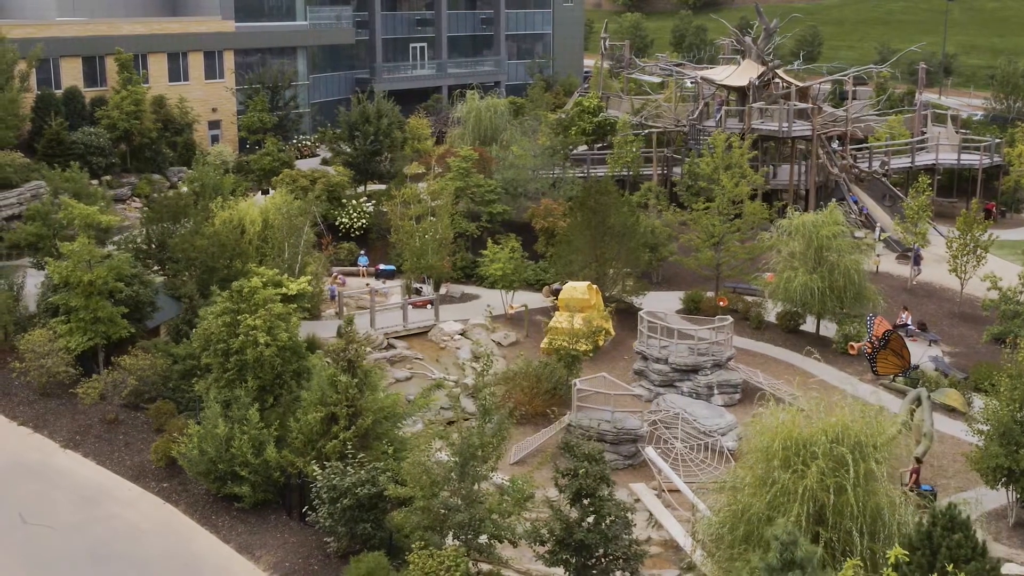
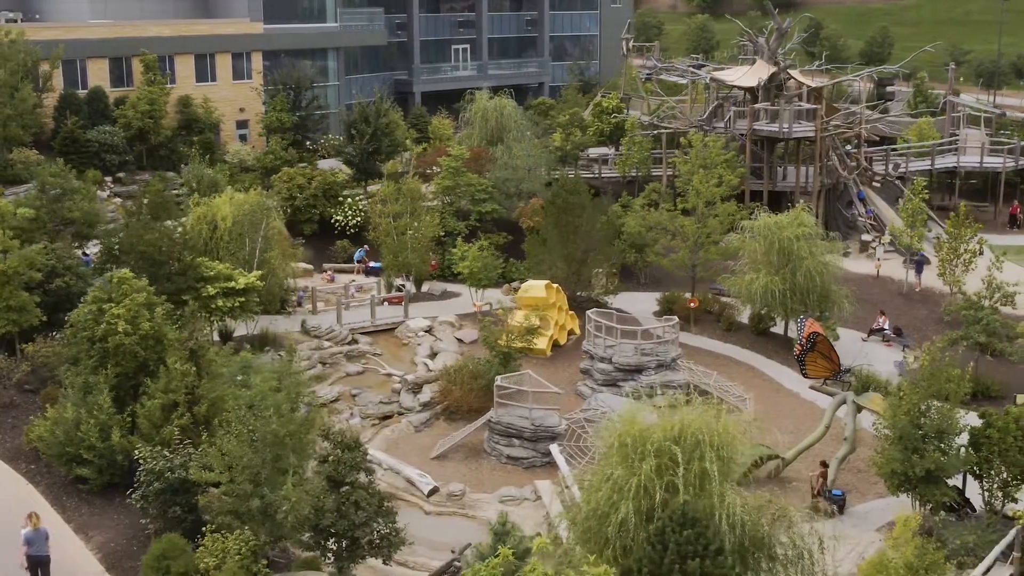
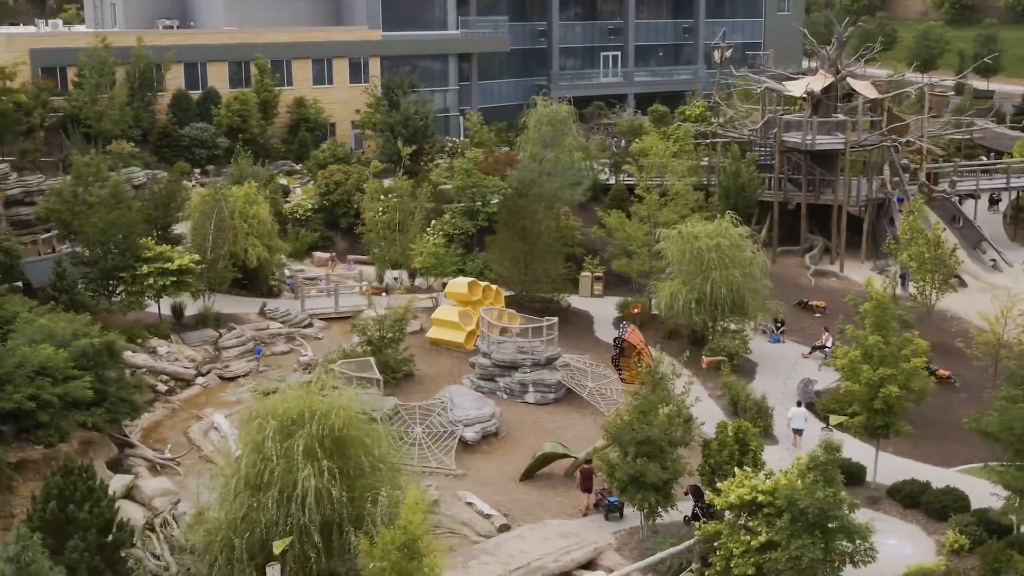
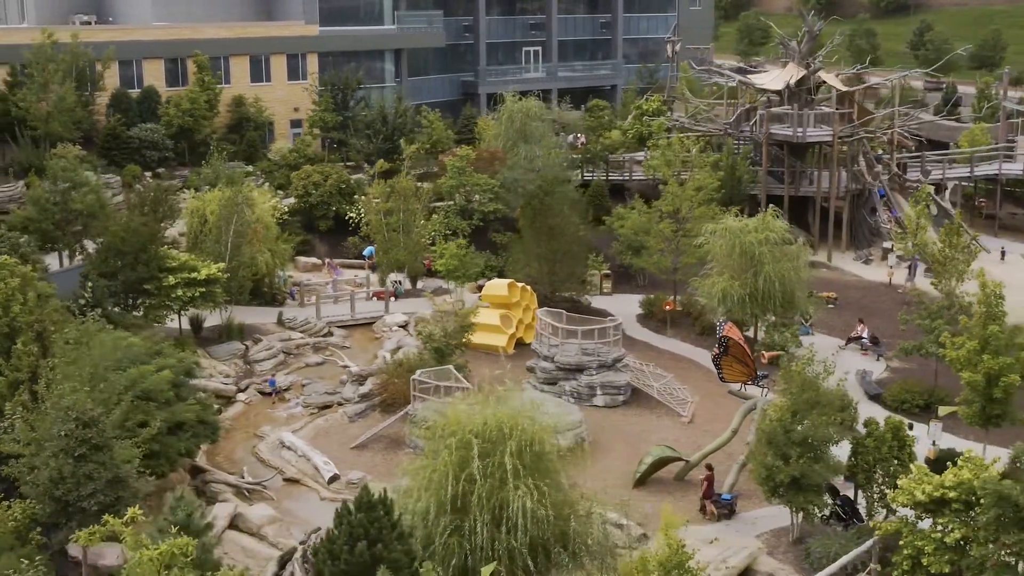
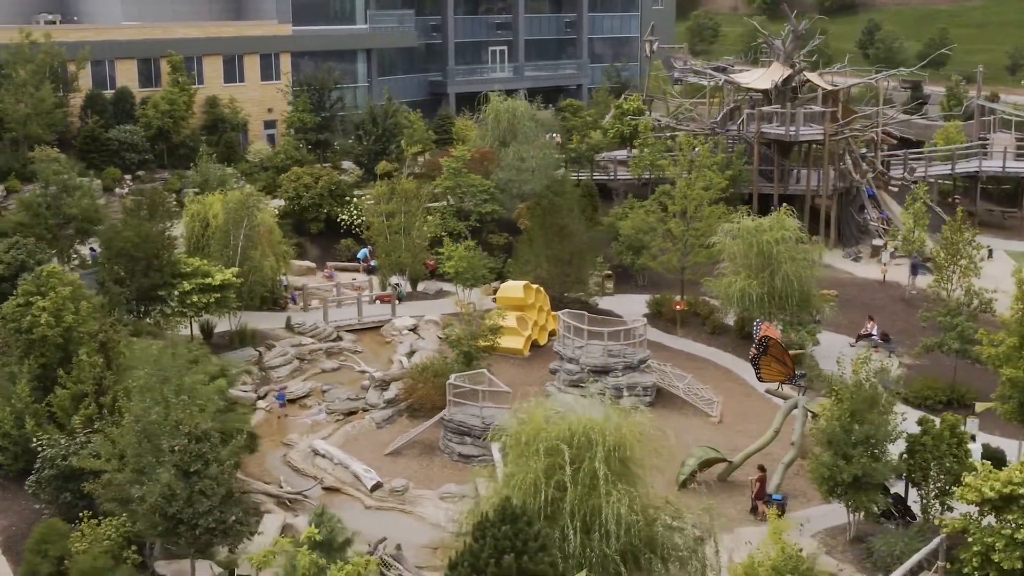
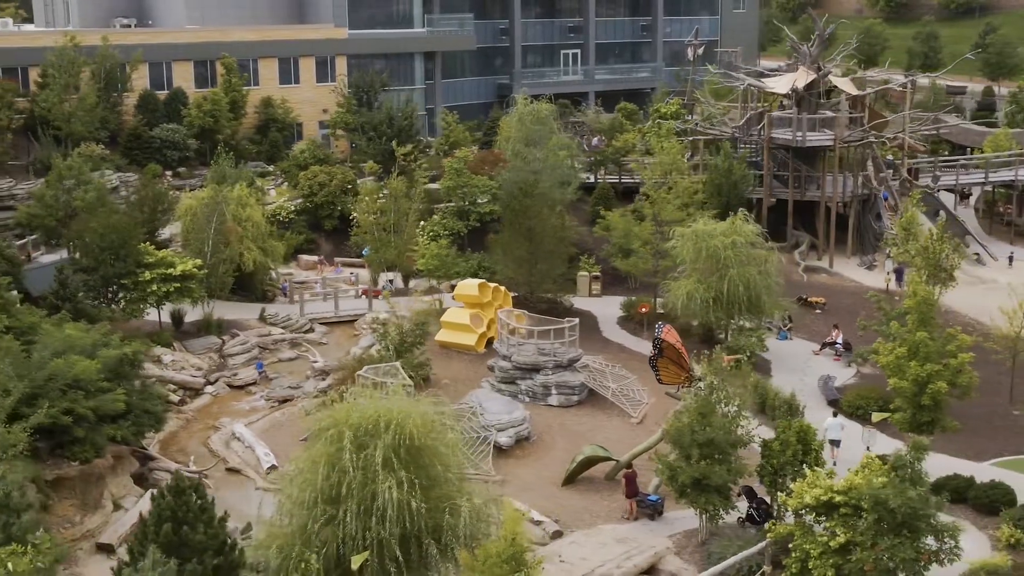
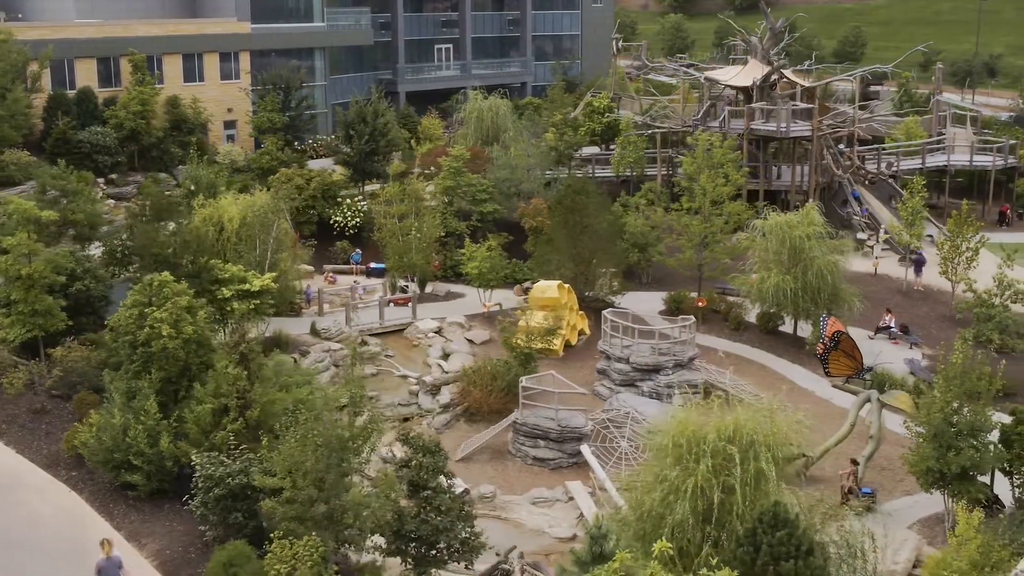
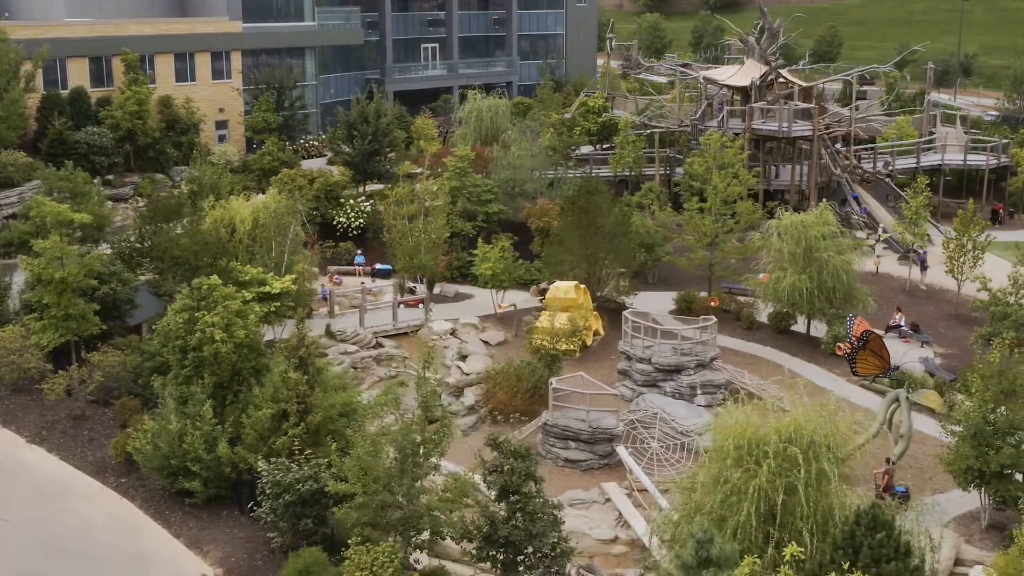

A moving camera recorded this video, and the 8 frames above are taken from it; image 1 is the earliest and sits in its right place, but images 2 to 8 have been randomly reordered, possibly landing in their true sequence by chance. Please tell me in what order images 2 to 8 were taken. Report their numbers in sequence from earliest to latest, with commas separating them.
8, 7, 2, 5, 4, 6, 3
